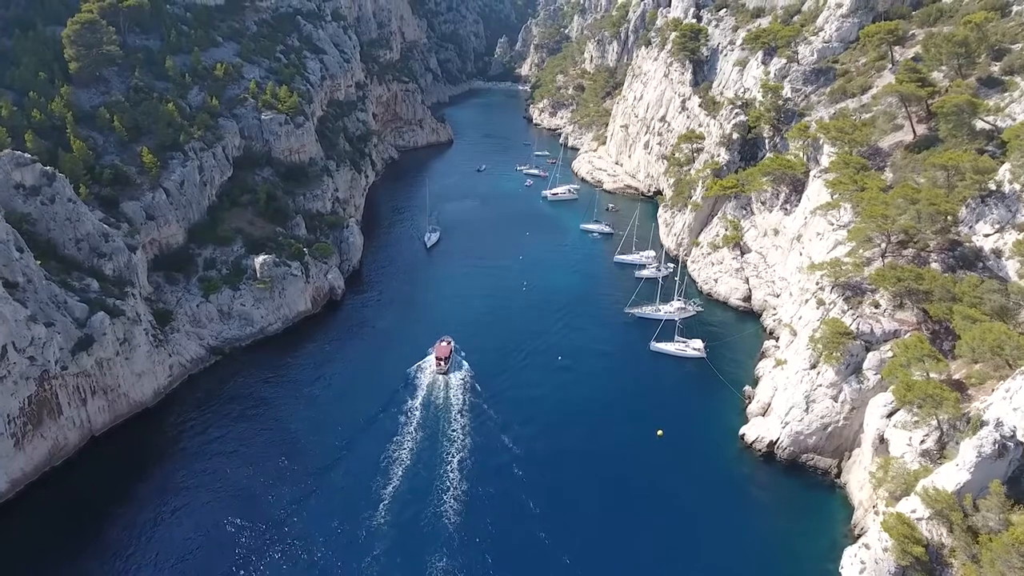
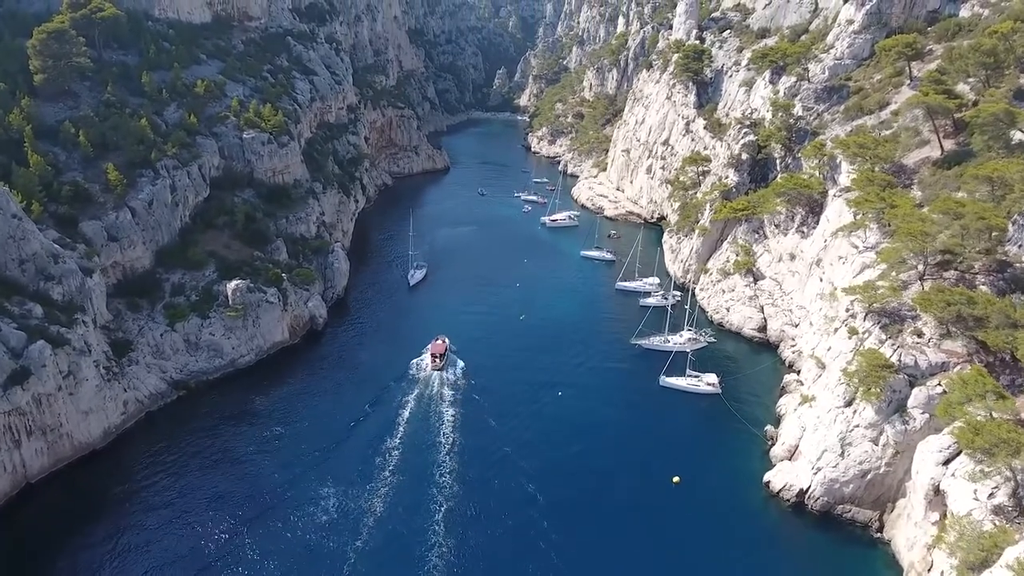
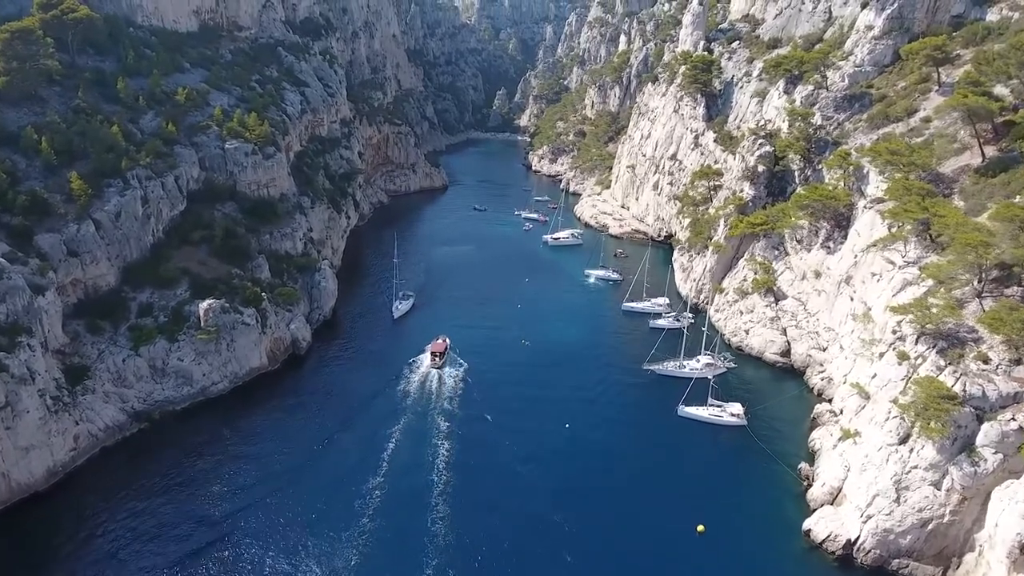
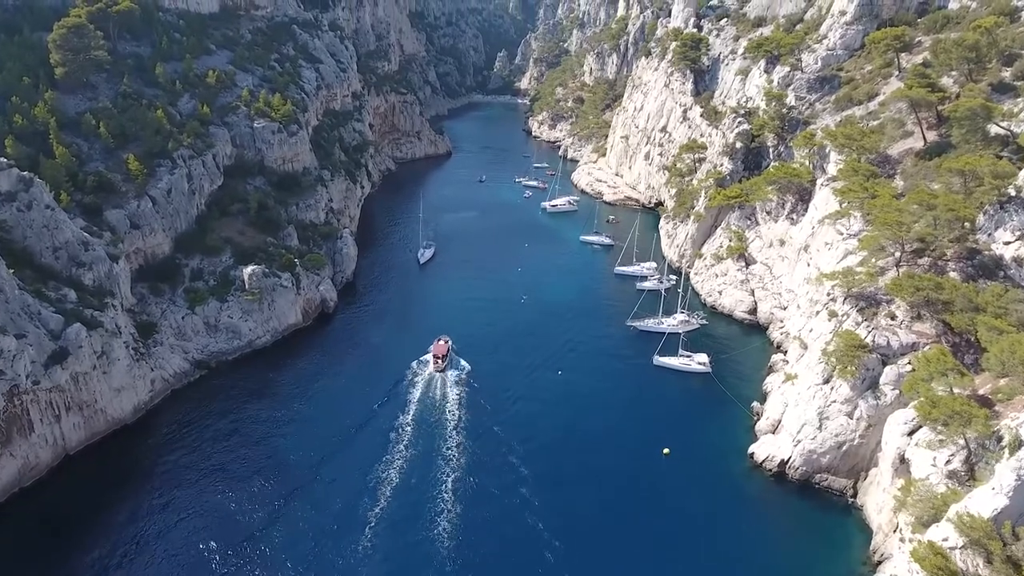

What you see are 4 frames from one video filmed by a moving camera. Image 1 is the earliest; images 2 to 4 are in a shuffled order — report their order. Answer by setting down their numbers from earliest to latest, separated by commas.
4, 2, 3
